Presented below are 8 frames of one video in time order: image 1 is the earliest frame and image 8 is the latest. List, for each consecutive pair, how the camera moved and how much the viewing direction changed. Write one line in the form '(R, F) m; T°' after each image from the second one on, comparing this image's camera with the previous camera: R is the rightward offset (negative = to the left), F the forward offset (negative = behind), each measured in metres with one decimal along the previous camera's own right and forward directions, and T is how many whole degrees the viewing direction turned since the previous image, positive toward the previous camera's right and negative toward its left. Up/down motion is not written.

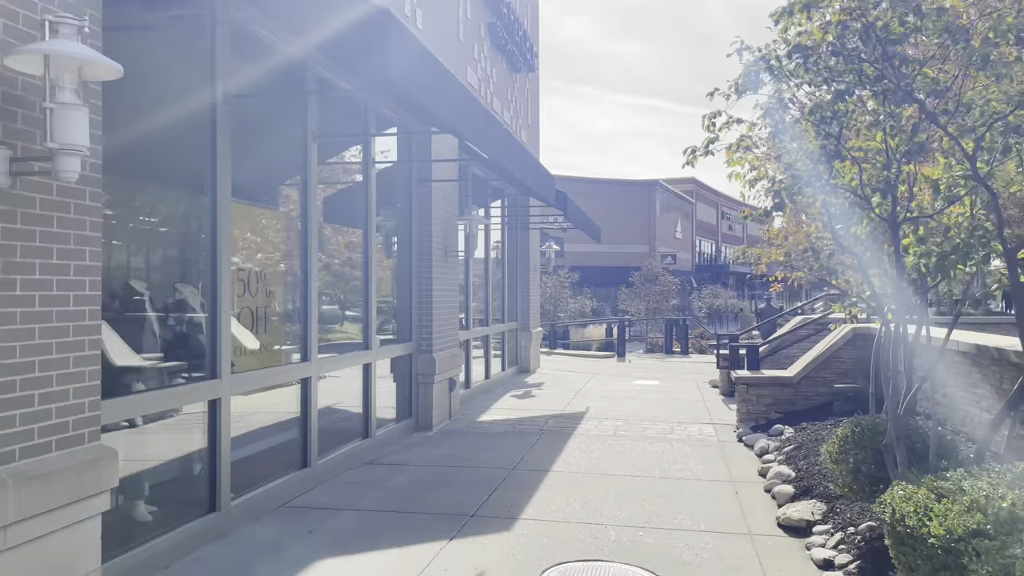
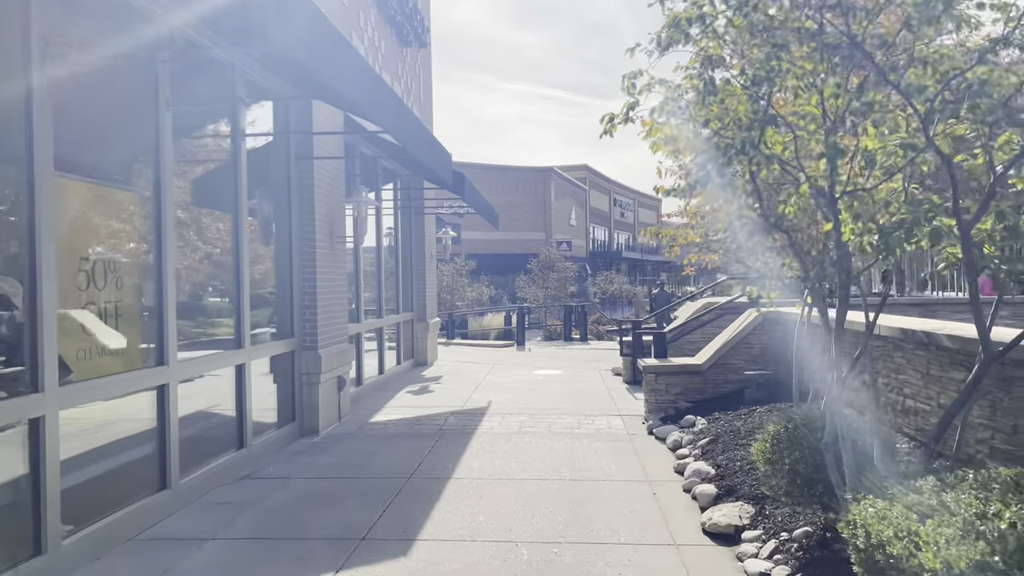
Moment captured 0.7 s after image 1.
(0.0, +0.7) m; +8°
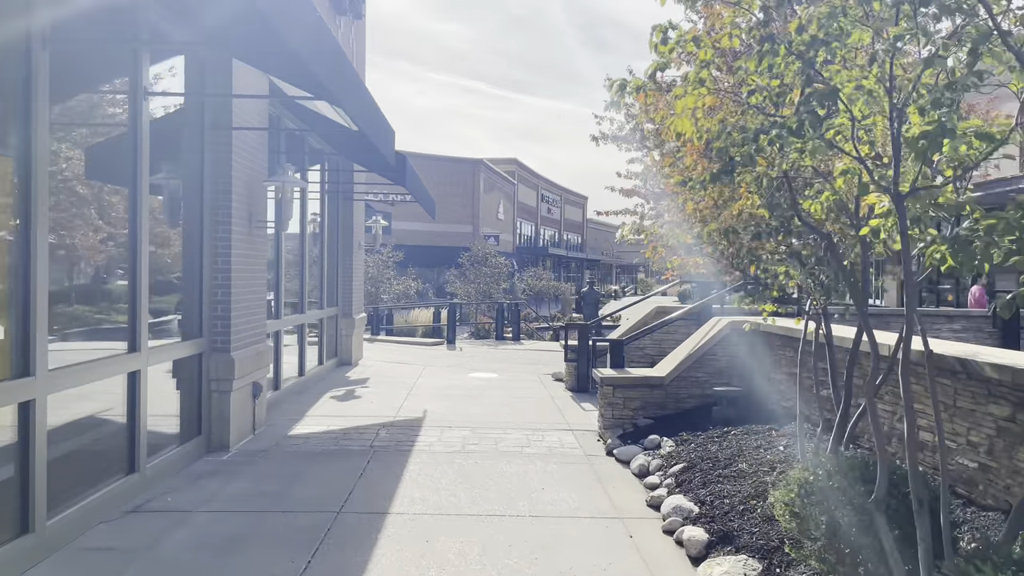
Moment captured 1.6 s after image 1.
(-0.2, +1.0) m; +6°
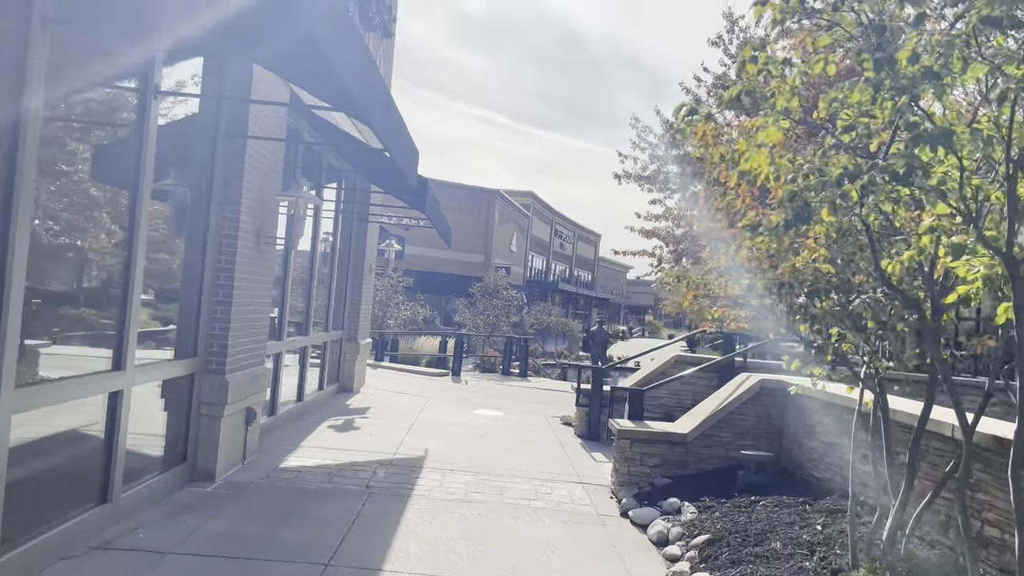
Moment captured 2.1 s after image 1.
(-0.1, +0.5) m; -1°
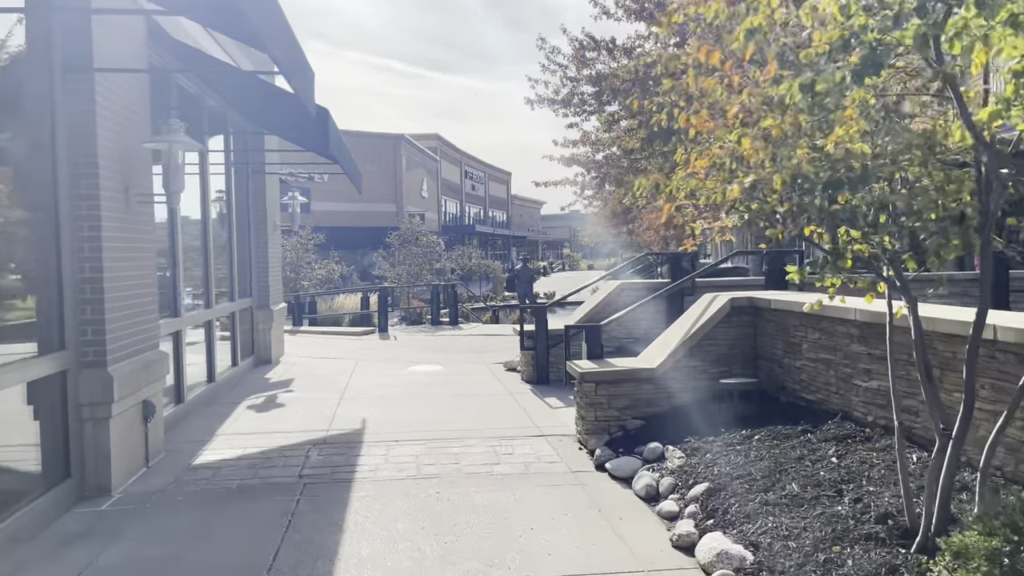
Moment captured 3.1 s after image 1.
(-0.1, +1.0) m; +6°
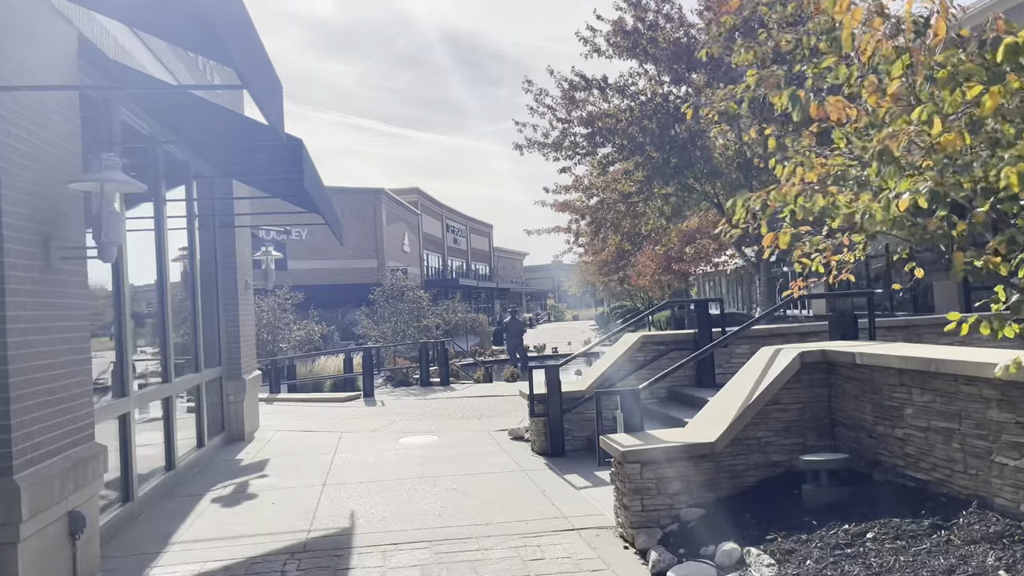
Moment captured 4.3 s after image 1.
(-0.3, +1.2) m; +1°
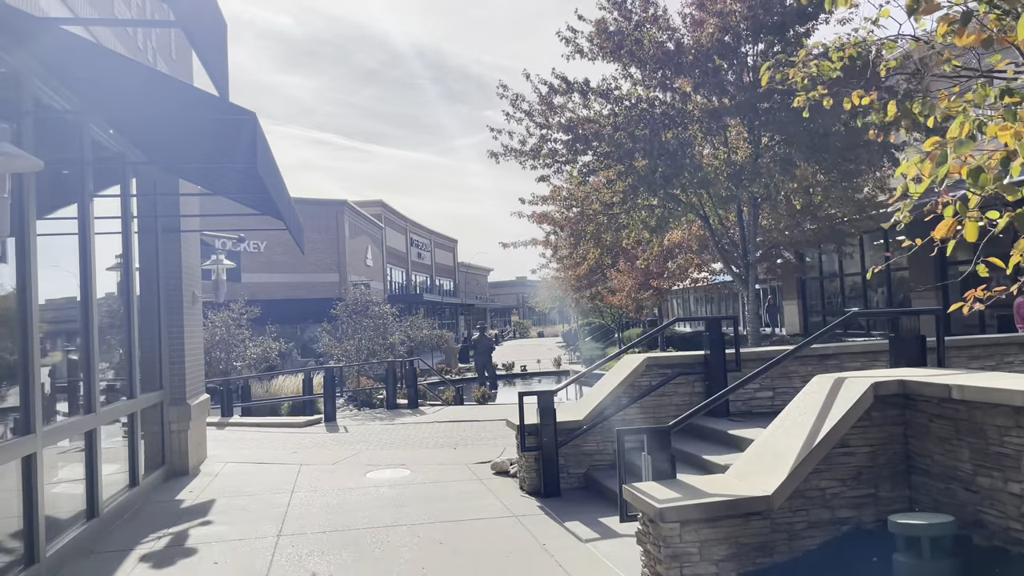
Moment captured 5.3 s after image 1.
(-0.2, +1.1) m; +3°
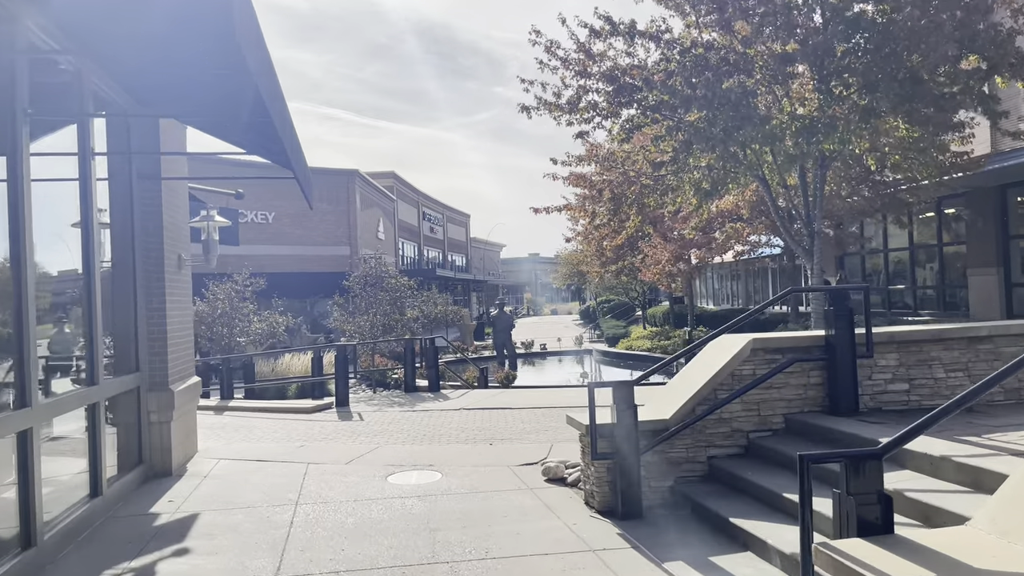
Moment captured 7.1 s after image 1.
(-0.4, +1.7) m; -1°
